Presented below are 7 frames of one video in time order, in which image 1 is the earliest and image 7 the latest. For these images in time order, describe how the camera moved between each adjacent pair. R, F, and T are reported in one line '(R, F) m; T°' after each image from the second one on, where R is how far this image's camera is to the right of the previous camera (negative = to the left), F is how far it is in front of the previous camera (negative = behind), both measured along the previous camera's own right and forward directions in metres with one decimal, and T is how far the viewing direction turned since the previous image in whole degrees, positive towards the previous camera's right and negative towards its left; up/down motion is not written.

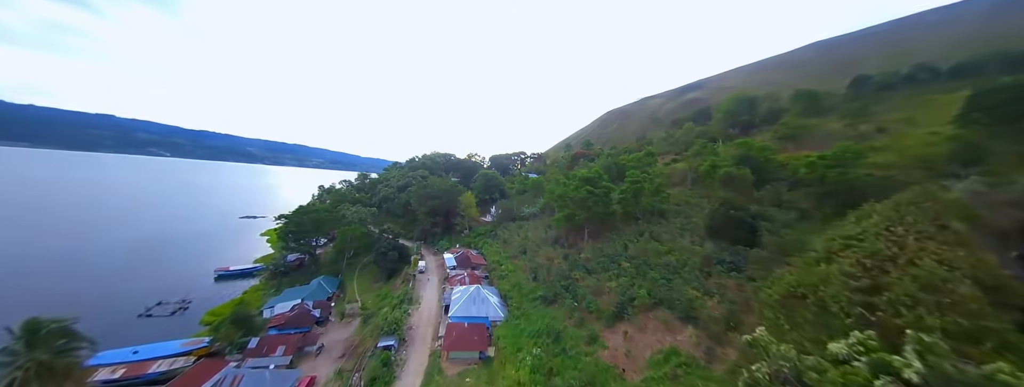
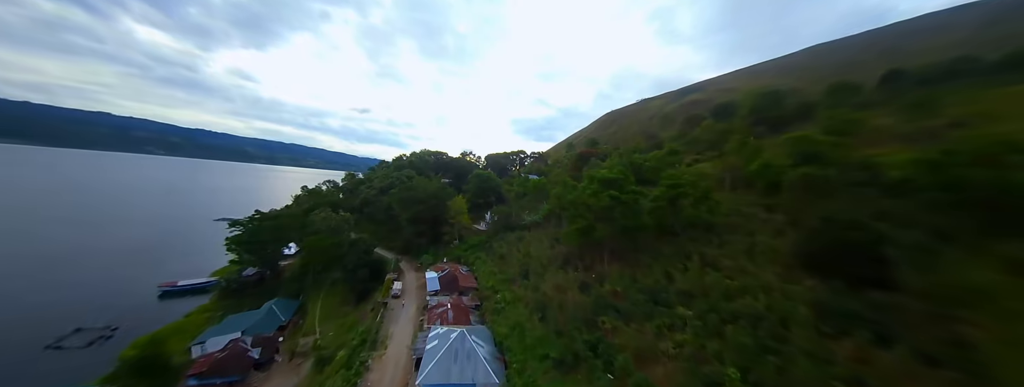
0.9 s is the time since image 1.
(-0.1, +5.1) m; +1°
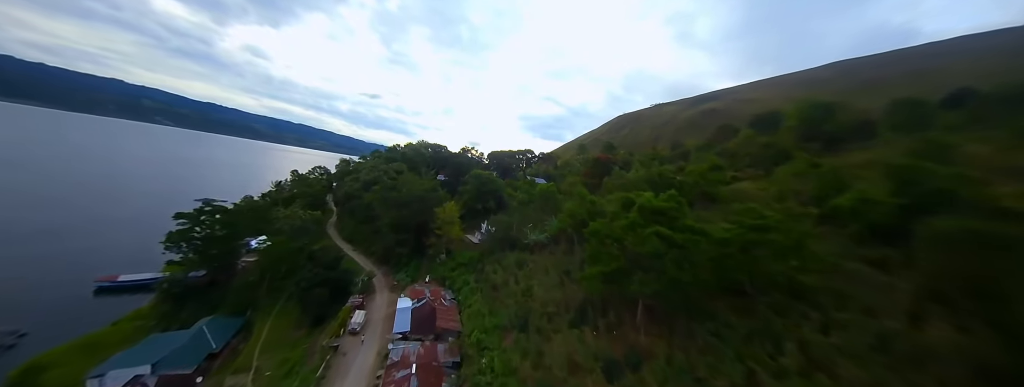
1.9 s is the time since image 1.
(0.0, +4.8) m; -1°
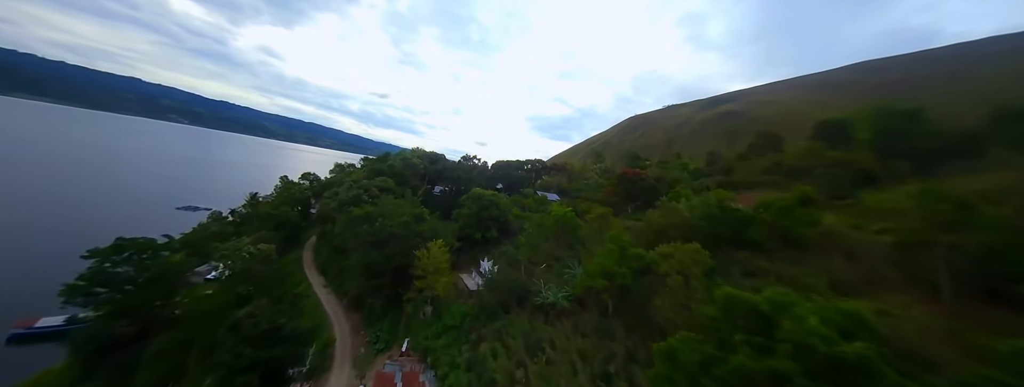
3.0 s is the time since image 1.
(-0.2, +5.7) m; -1°
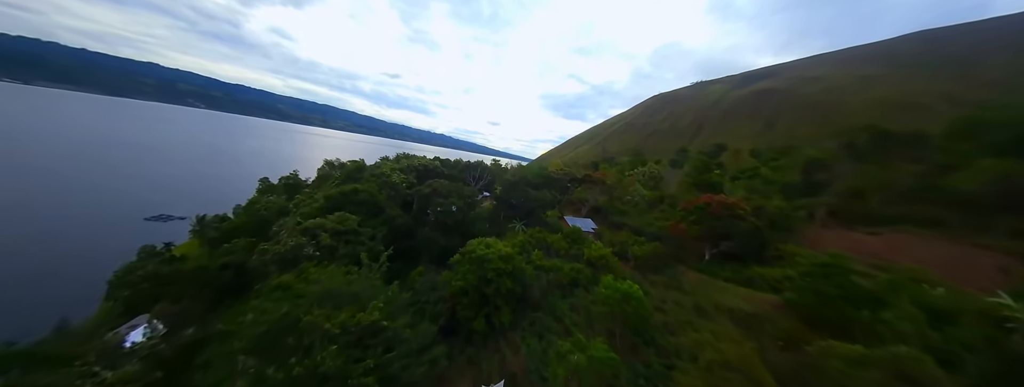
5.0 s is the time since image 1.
(-0.6, +9.4) m; -3°
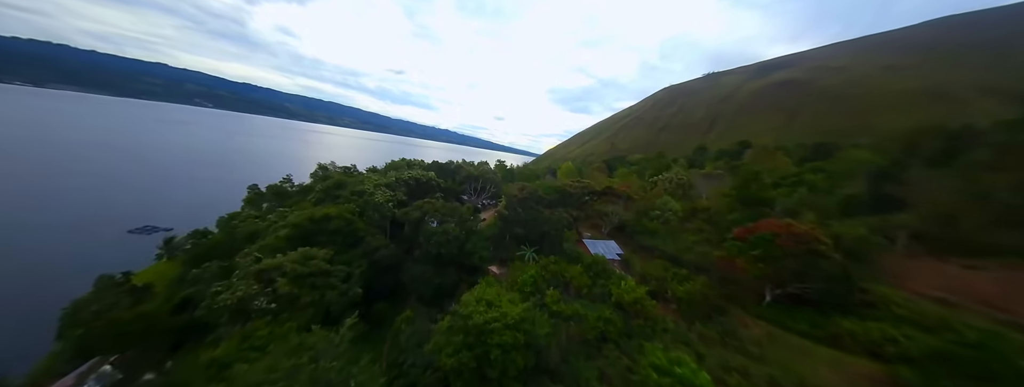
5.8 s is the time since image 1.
(-0.2, +4.0) m; -1°
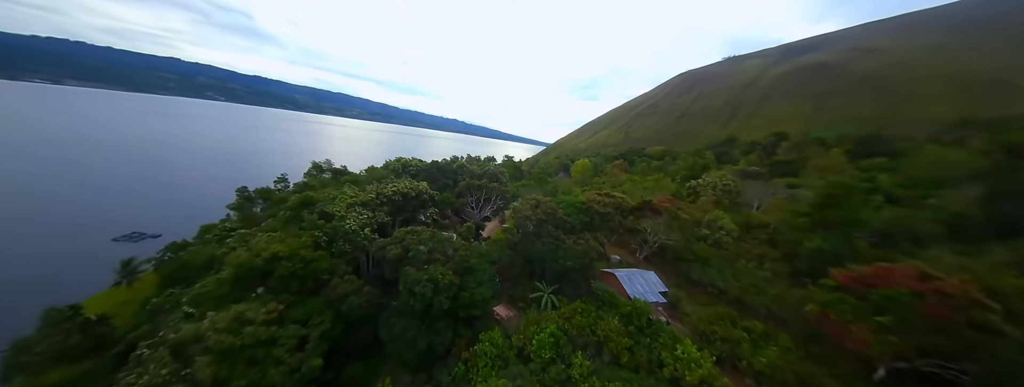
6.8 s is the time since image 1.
(-0.2, +4.6) m; -2°
